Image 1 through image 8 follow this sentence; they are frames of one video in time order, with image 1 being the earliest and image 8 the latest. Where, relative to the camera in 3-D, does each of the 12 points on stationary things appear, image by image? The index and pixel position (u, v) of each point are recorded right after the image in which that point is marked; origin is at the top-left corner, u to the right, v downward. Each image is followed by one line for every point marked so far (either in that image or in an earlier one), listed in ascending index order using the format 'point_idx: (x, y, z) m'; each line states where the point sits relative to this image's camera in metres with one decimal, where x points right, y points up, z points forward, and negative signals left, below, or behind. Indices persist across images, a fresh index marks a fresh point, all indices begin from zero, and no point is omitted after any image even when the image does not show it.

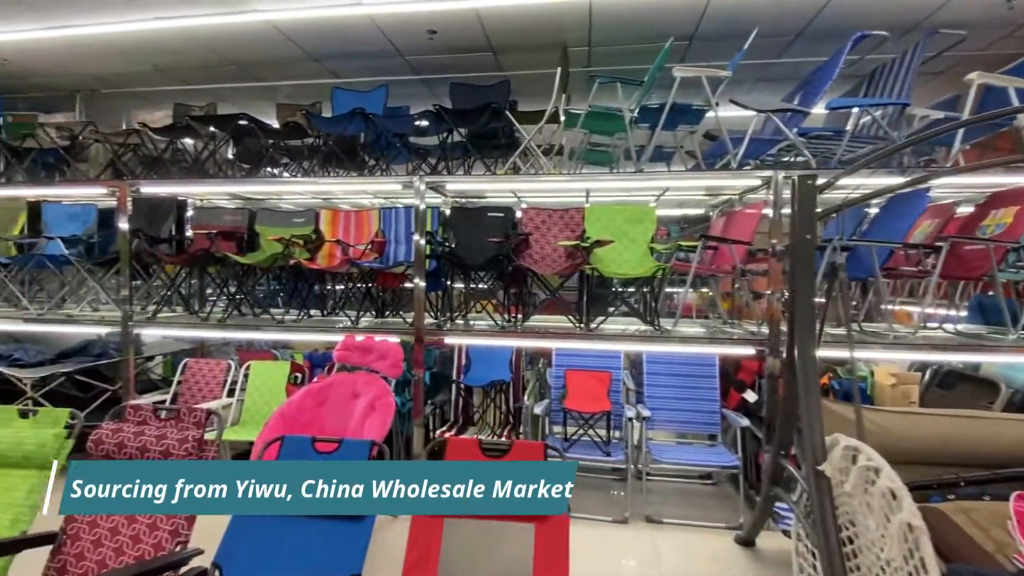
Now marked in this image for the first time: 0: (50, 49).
0: (-3.3, +1.7, +3.5) m
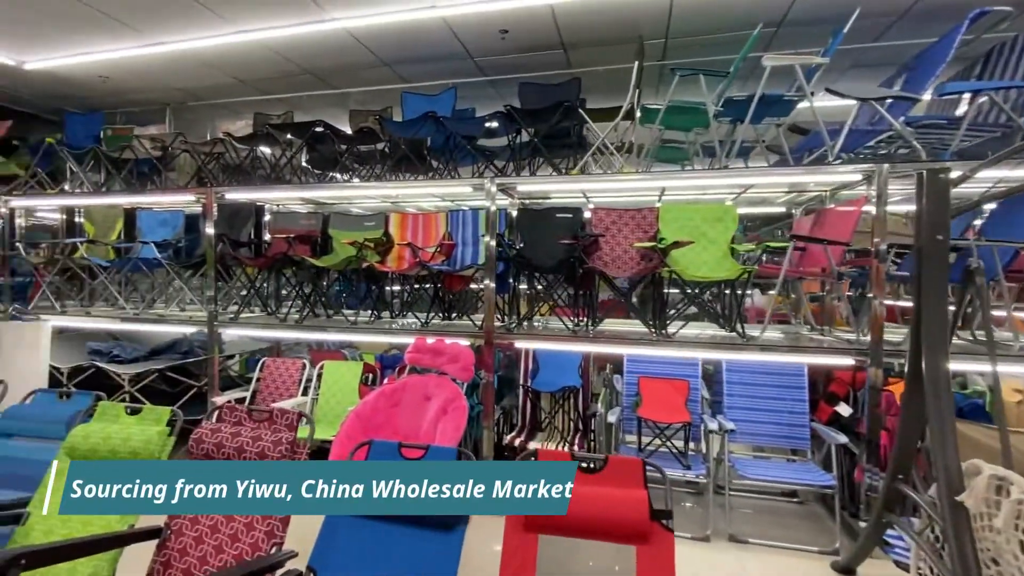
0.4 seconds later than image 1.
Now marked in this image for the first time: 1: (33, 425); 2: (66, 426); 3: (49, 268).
0: (-2.8, +1.7, +3.7) m
1: (-2.3, -0.7, +2.3) m
2: (-2.1, -0.6, +2.3) m
3: (-4.2, +0.2, +4.5) m
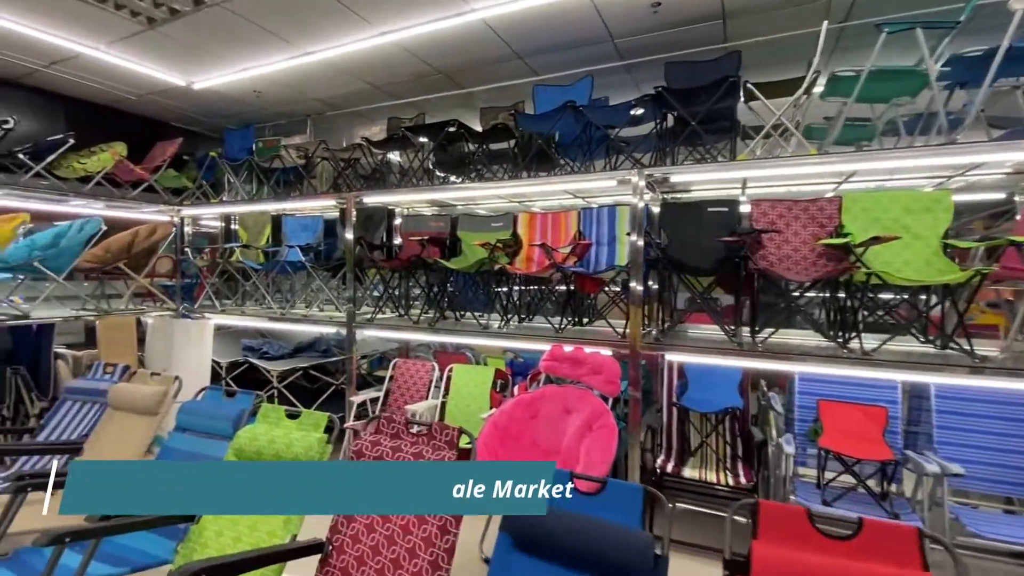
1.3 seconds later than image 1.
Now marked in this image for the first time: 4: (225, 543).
0: (-1.8, +1.7, +3.9) m
1: (-1.5, -0.7, +2.4) m
2: (-1.3, -0.7, +2.3) m
3: (-3.0, +0.2, +4.9) m
4: (-1.1, -1.0, +1.9) m
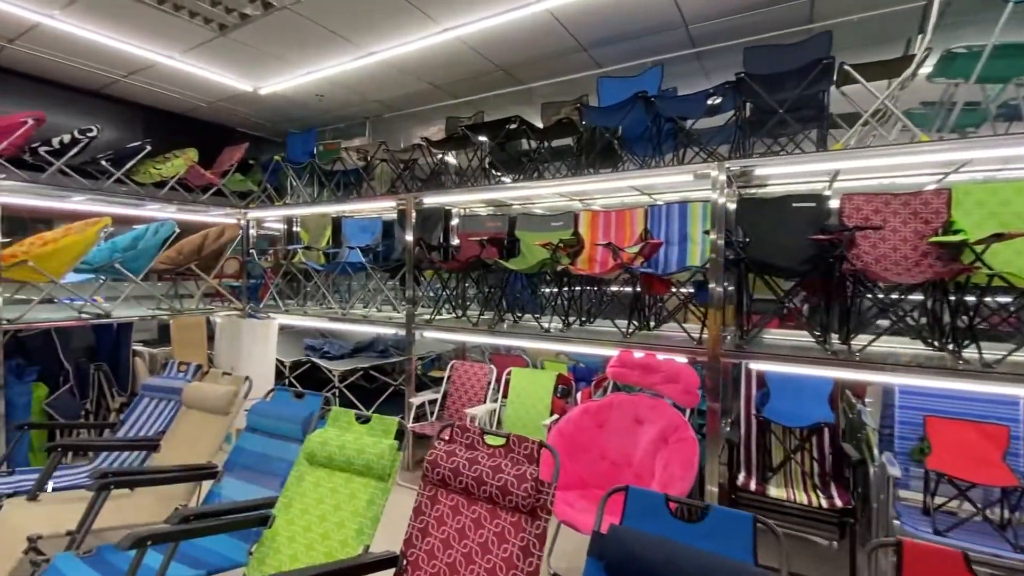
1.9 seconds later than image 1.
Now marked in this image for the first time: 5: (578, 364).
0: (-1.3, +1.7, +3.9) m
1: (-1.2, -0.7, +2.4) m
2: (-1.0, -0.7, +2.3) m
3: (-2.5, +0.2, +5.0) m
4: (-0.8, -1.0, +1.8) m
5: (+0.6, -0.6, +3.8) m
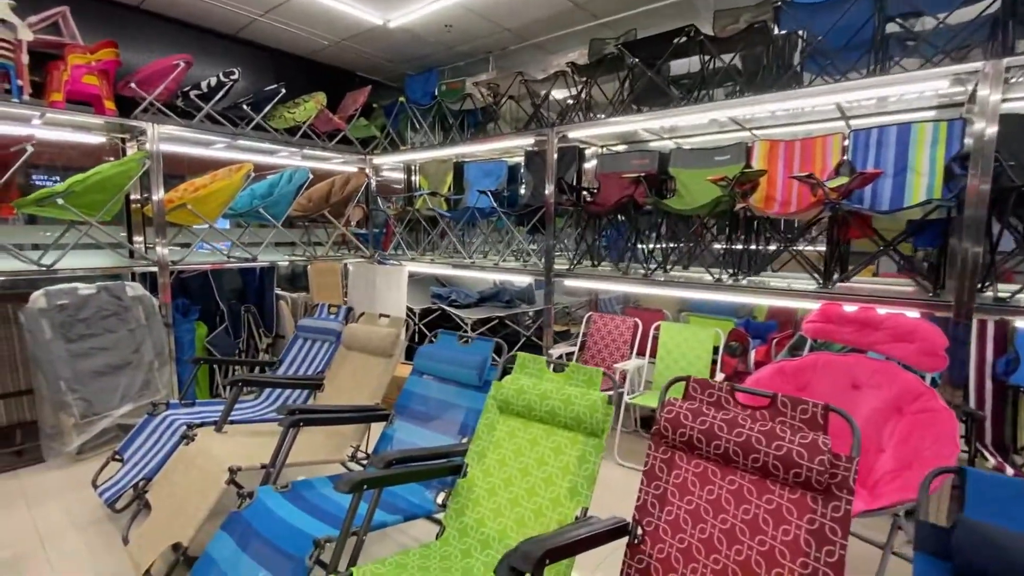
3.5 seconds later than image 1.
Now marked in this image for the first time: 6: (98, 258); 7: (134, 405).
0: (-0.2, +2.1, +3.6) m
1: (-0.3, -0.4, +2.3) m
2: (-0.2, -0.4, +2.1) m
3: (-1.2, +0.7, +5.0) m
4: (0.0, -0.7, +1.7) m
5: (+1.6, -0.2, +3.4) m
6: (-3.0, +0.2, +3.6) m
7: (-2.4, -0.7, +3.1) m
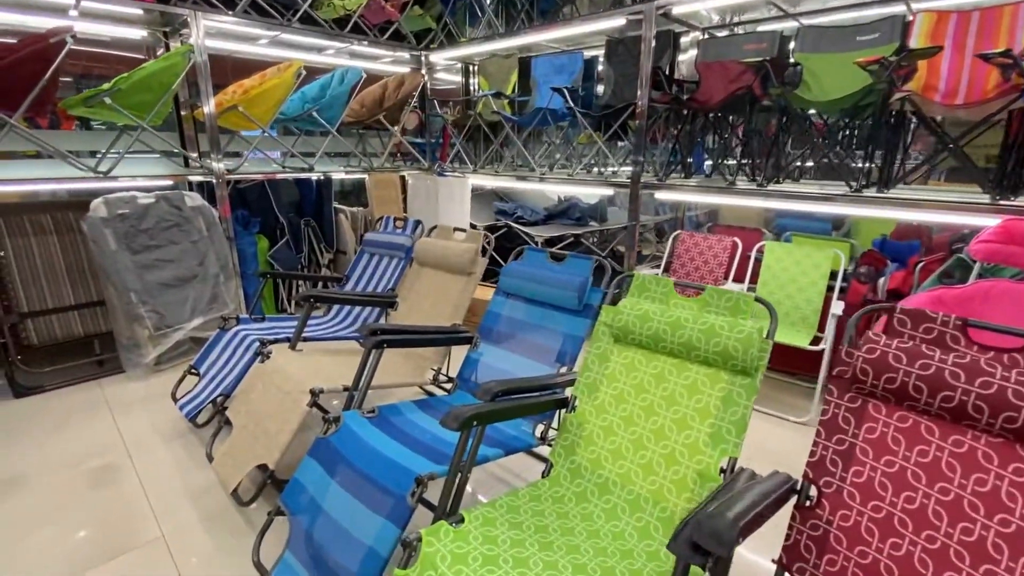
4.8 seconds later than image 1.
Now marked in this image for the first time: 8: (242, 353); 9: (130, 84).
0: (+0.4, +2.6, +2.9) m
1: (+0.1, 0.0, +2.0) m
2: (+0.2, 0.0, +1.9) m
3: (-0.5, +1.5, +4.6) m
4: (+0.3, -0.5, +1.4) m
5: (+2.1, +0.3, +2.9) m
6: (-2.5, +0.9, +3.4) m
7: (-1.9, -0.2, +3.0) m
8: (-1.3, -0.3, +2.3) m
9: (-2.2, +1.2, +2.8) m
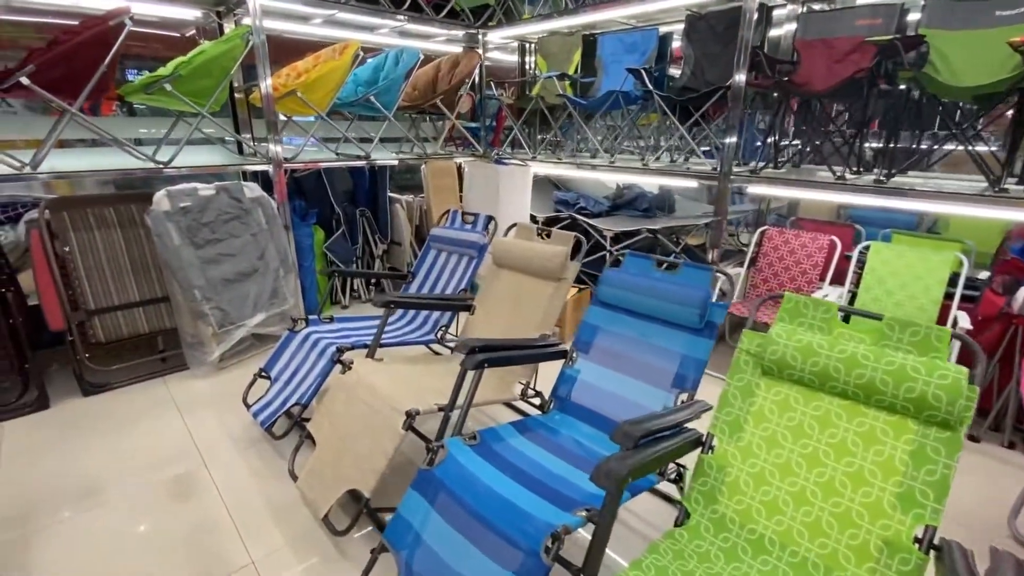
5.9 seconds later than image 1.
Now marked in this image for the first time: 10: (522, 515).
0: (+0.8, +2.6, +2.6) m
1: (+0.5, 0.0, +1.8) m
2: (+0.6, -0.1, +1.7) m
3: (0.0, +1.6, +4.3) m
4: (+0.7, -0.5, +1.2) m
5: (+2.6, +0.2, +2.6) m
6: (-2.0, +0.9, +3.3) m
7: (-1.5, -0.2, +3.0) m
8: (-0.9, -0.3, +2.2) m
9: (-1.7, +1.2, +2.6) m
10: (0.0, -0.6, +1.3) m
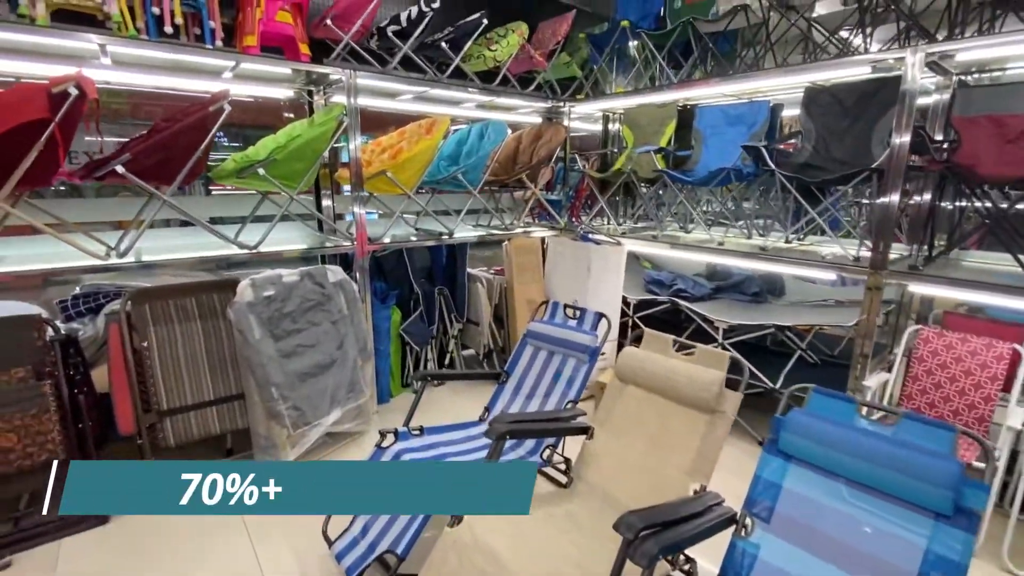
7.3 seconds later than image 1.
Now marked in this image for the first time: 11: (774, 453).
0: (+1.4, +2.1, +2.4) m
1: (+0.9, -0.5, +1.4) m
2: (+1.1, -0.5, +1.2) m
3: (+0.7, +0.9, +4.1) m
4: (+1.1, -0.9, +0.8) m
5: (+3.1, -0.3, +2.1) m
6: (-1.4, +0.4, +3.1) m
7: (-0.9, -0.7, +2.7) m
8: (-0.4, -0.8, +1.8) m
9: (-1.2, +0.7, +2.5) m
10: (+0.4, -1.0, +0.9) m
11: (+0.8, -0.5, +1.5) m
